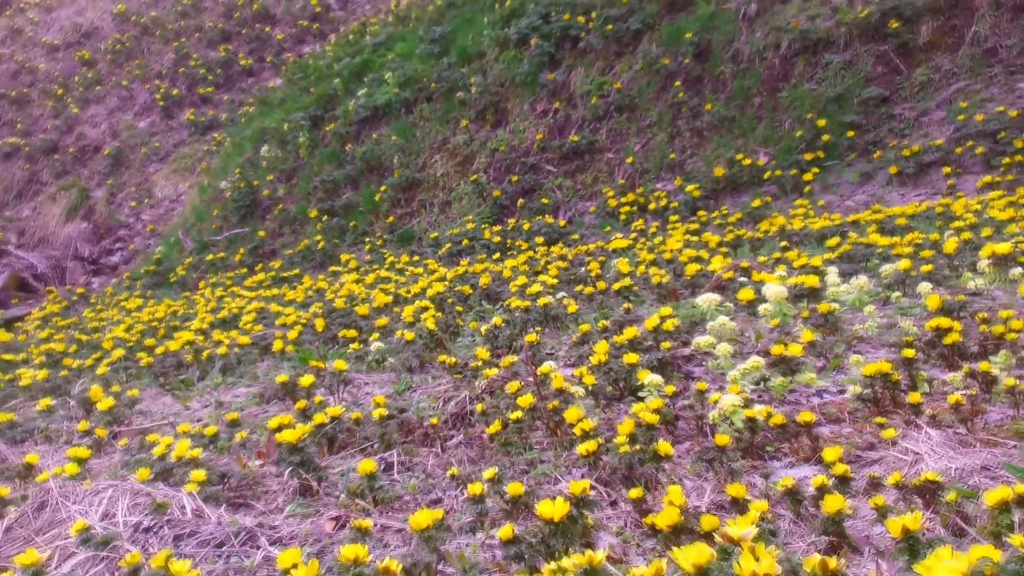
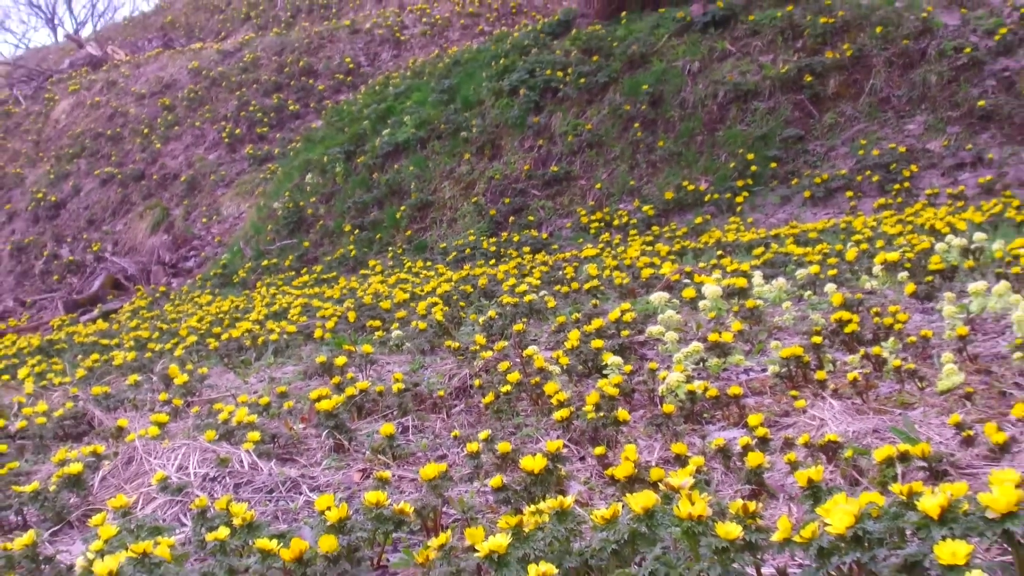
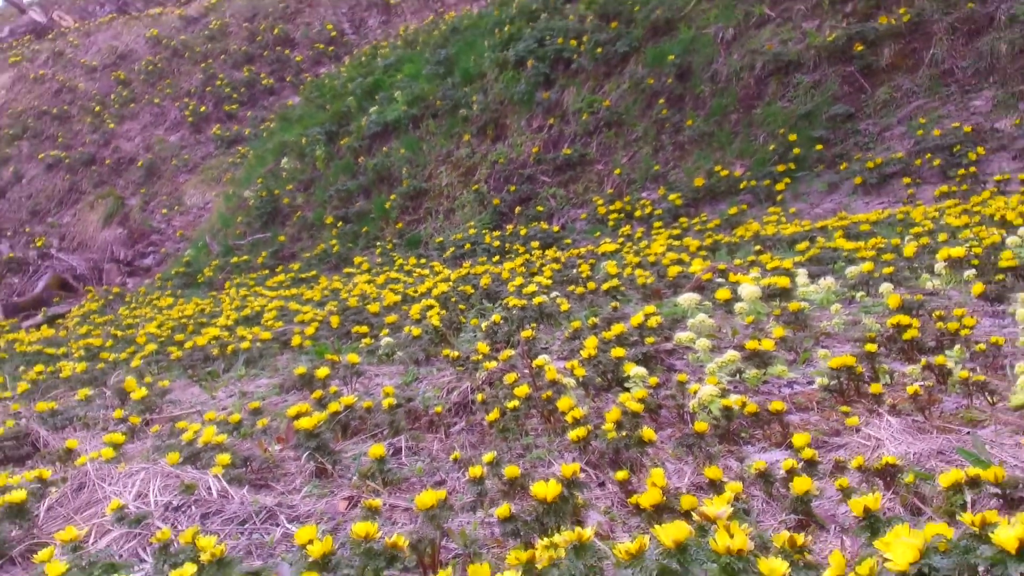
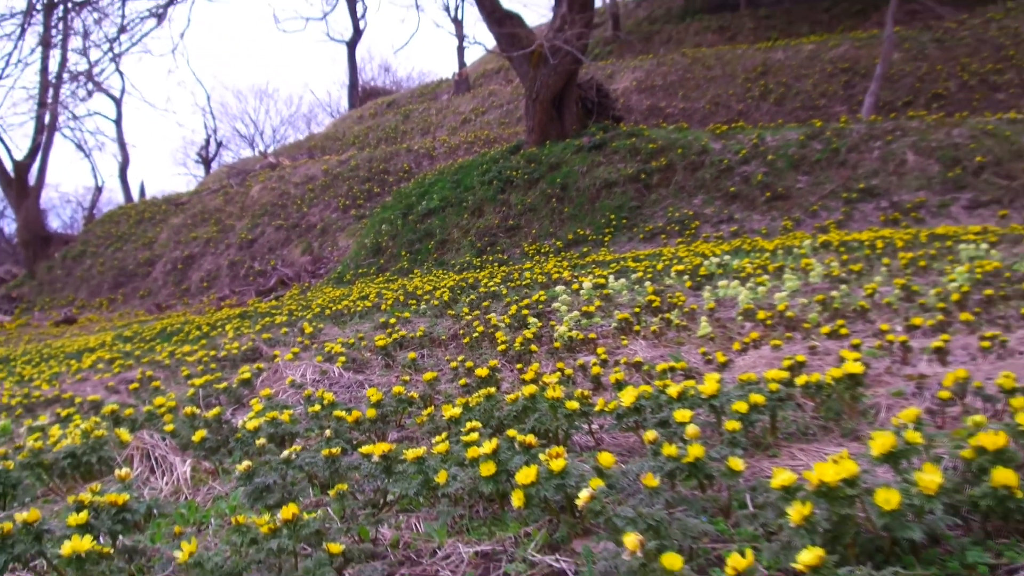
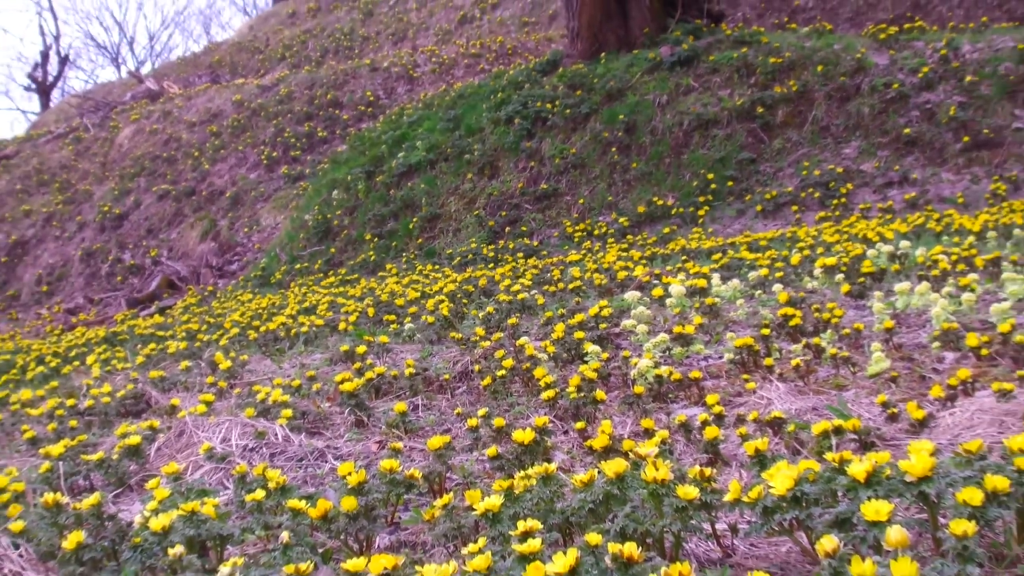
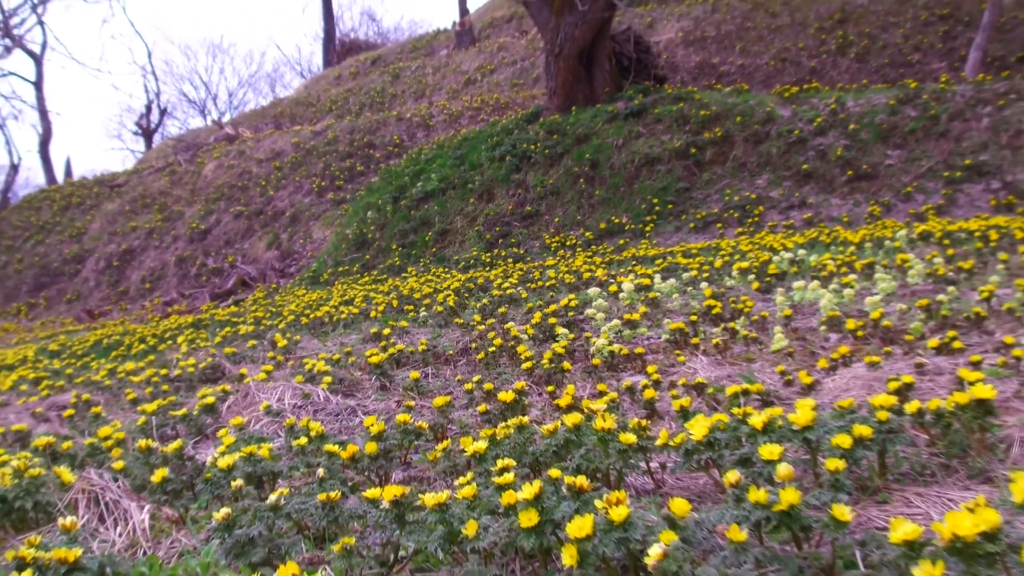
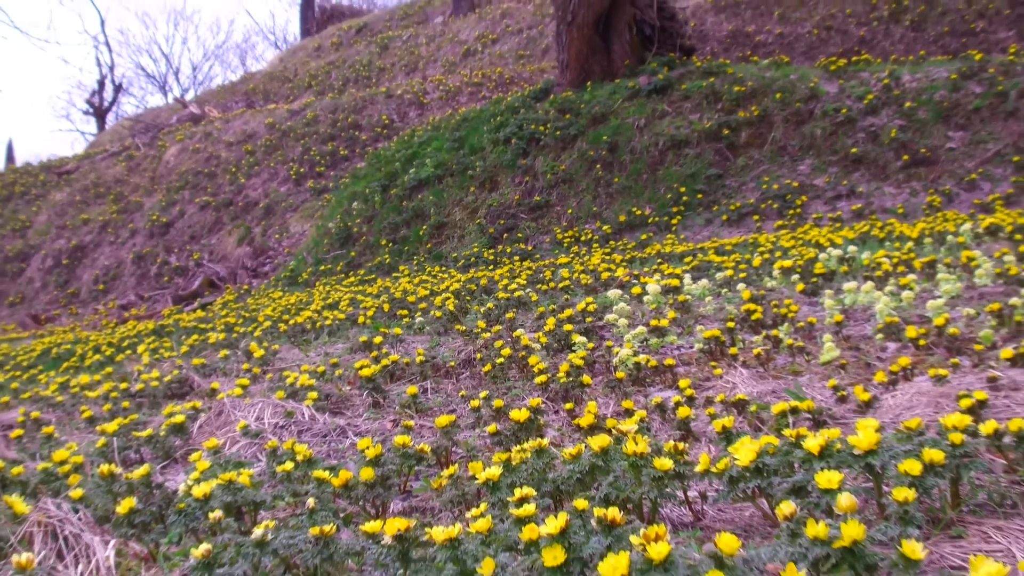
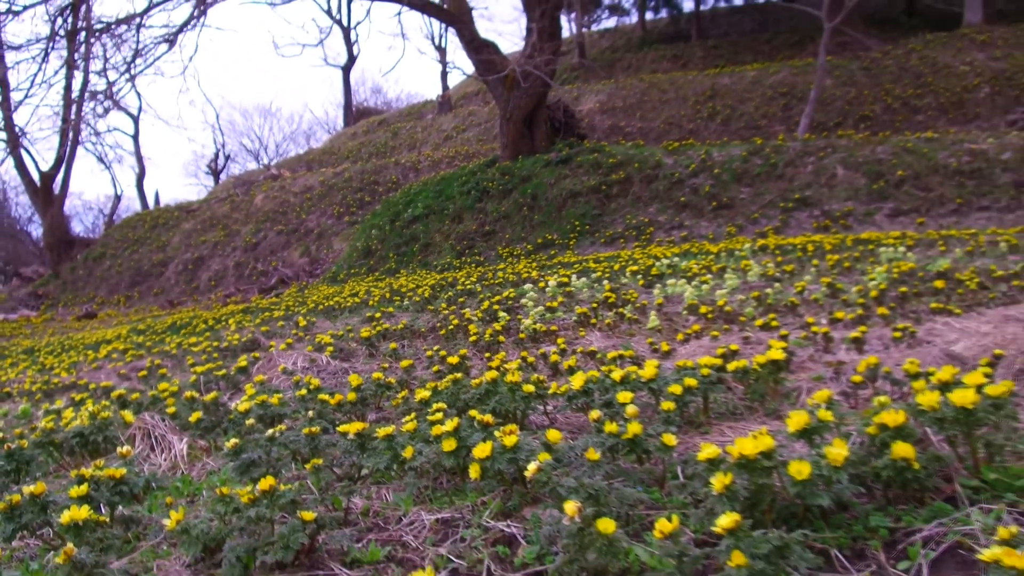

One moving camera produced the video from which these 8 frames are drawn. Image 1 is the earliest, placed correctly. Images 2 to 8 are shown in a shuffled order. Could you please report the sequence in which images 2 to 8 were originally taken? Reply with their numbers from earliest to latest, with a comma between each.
3, 2, 5, 7, 6, 4, 8
